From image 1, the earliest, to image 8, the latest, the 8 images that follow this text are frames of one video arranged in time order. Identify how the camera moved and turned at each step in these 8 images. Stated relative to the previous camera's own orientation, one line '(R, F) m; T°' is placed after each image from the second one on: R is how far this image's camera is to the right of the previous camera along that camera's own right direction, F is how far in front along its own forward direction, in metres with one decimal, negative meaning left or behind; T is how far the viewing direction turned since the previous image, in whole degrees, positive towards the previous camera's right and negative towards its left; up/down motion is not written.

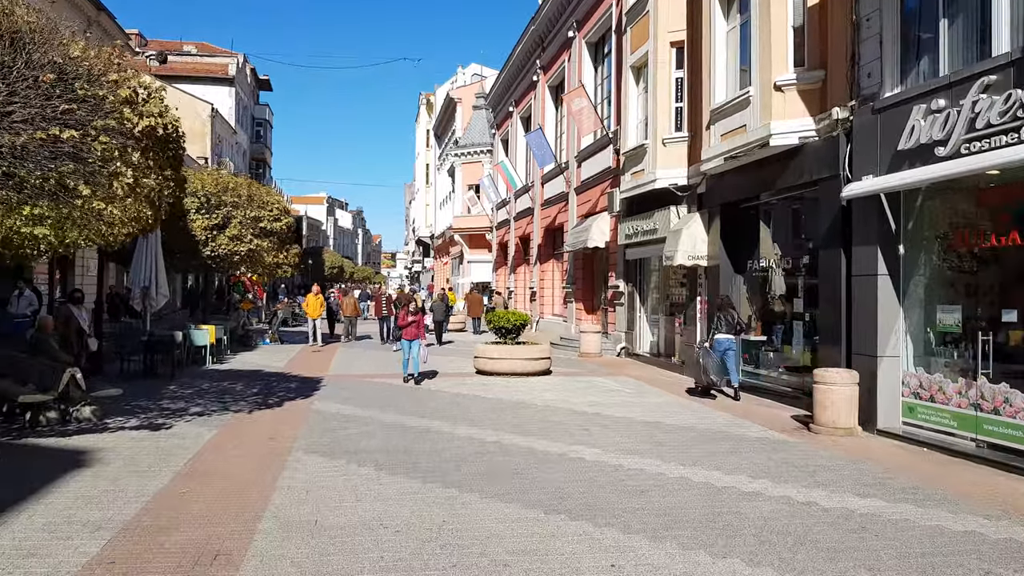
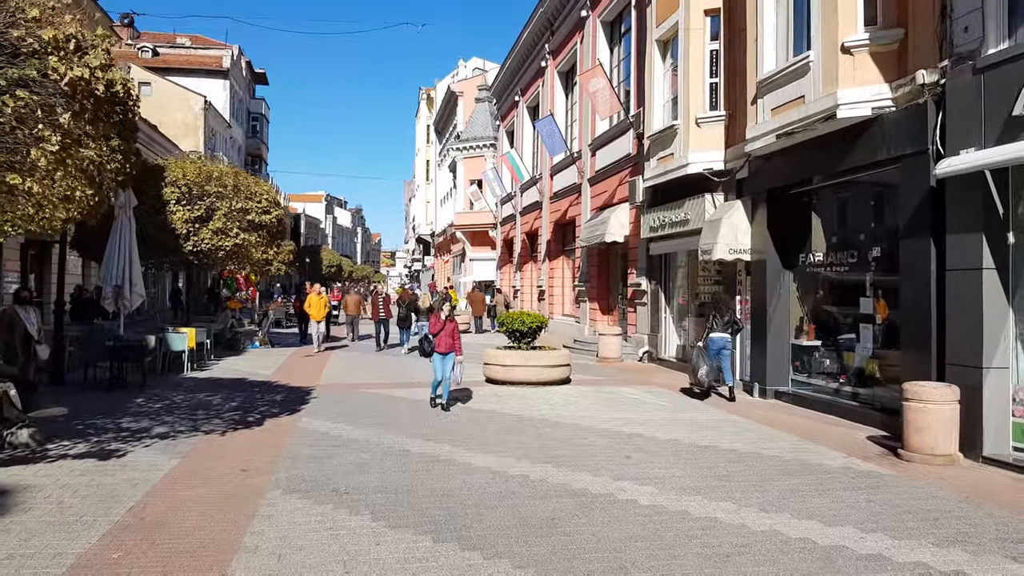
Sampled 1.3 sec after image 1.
(-0.2, +1.6) m; 0°
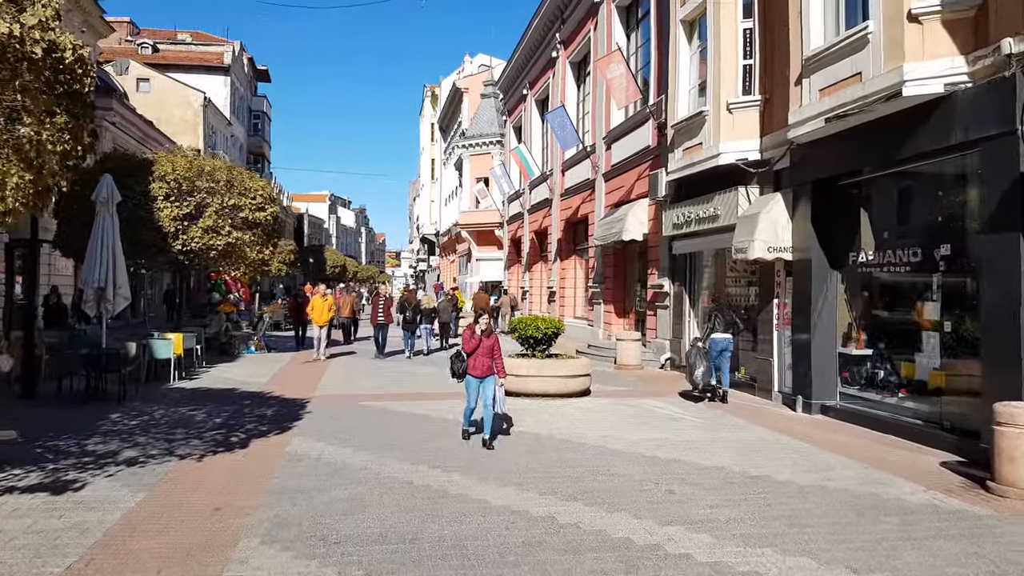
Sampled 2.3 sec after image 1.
(-0.1, +1.1) m; 0°
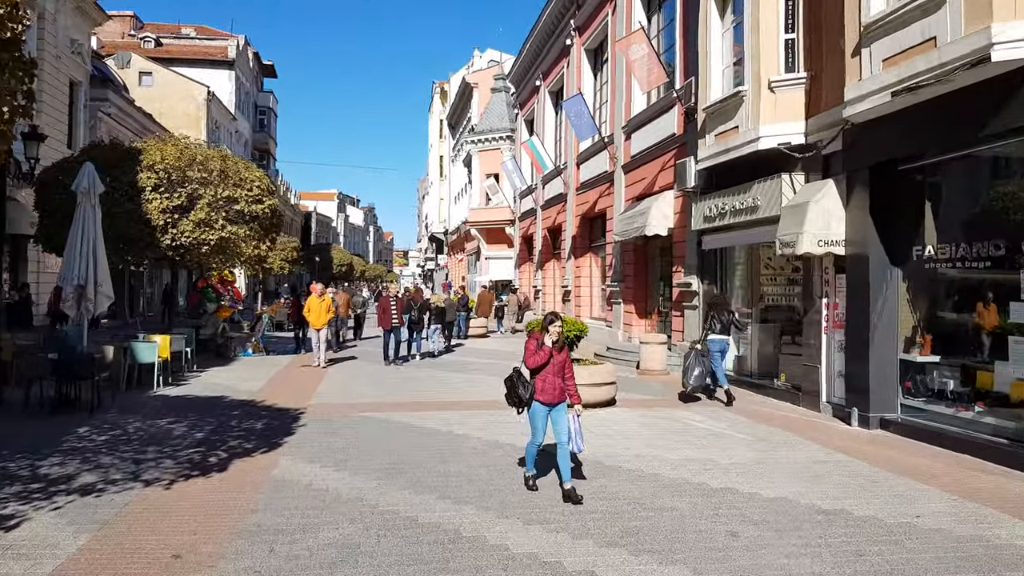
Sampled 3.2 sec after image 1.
(-0.1, +1.2) m; -1°
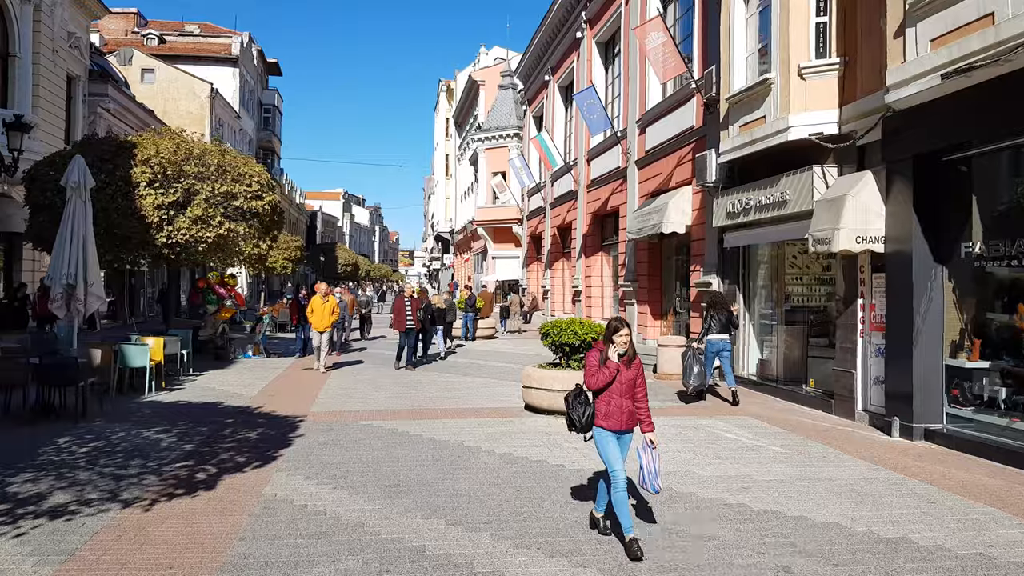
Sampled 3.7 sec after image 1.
(-0.1, +0.7) m; 0°
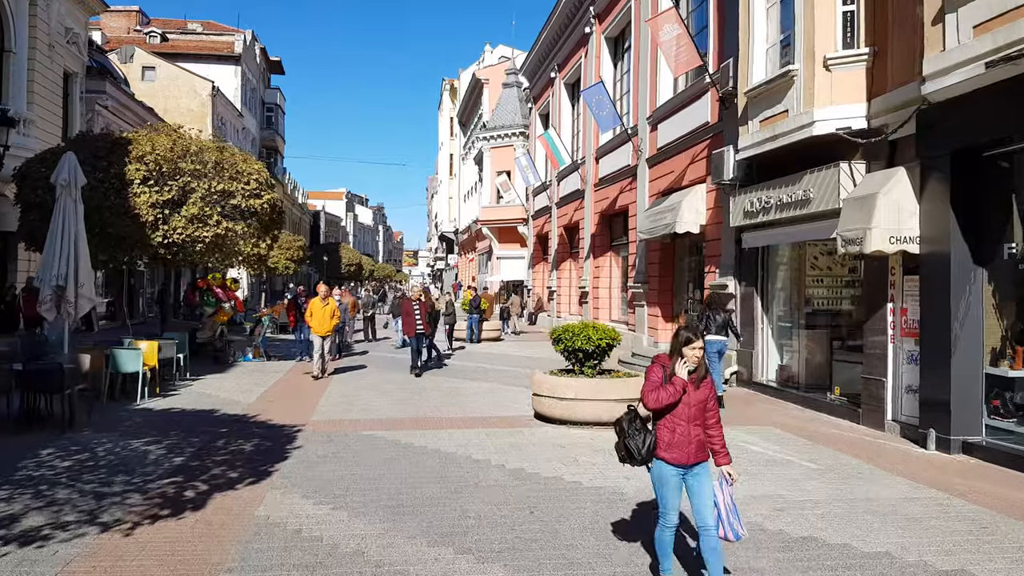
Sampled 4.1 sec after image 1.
(-0.1, +0.5) m; 0°
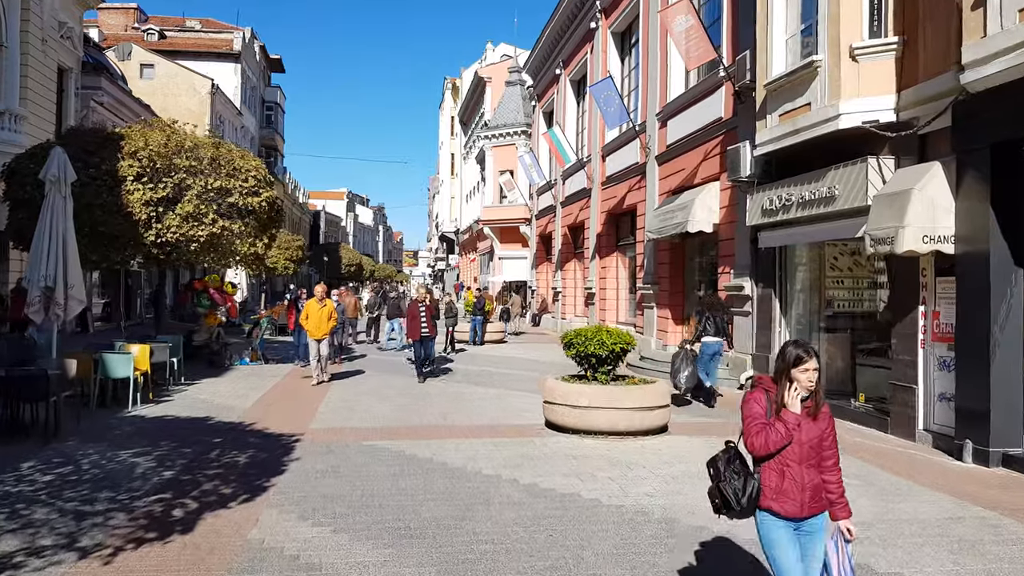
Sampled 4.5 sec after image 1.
(-0.1, +0.5) m; 0°
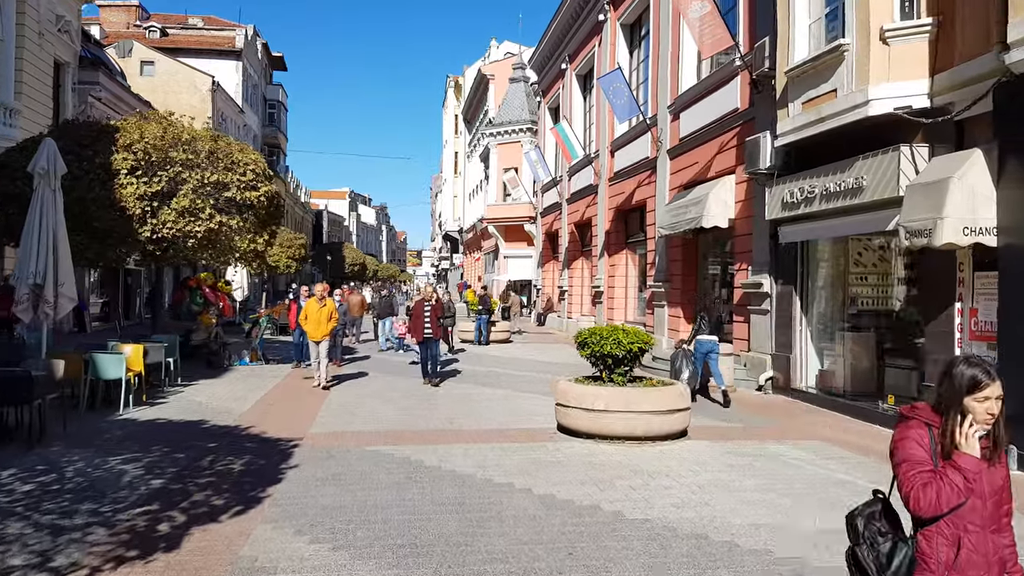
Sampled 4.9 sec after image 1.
(-0.1, +0.5) m; 0°
